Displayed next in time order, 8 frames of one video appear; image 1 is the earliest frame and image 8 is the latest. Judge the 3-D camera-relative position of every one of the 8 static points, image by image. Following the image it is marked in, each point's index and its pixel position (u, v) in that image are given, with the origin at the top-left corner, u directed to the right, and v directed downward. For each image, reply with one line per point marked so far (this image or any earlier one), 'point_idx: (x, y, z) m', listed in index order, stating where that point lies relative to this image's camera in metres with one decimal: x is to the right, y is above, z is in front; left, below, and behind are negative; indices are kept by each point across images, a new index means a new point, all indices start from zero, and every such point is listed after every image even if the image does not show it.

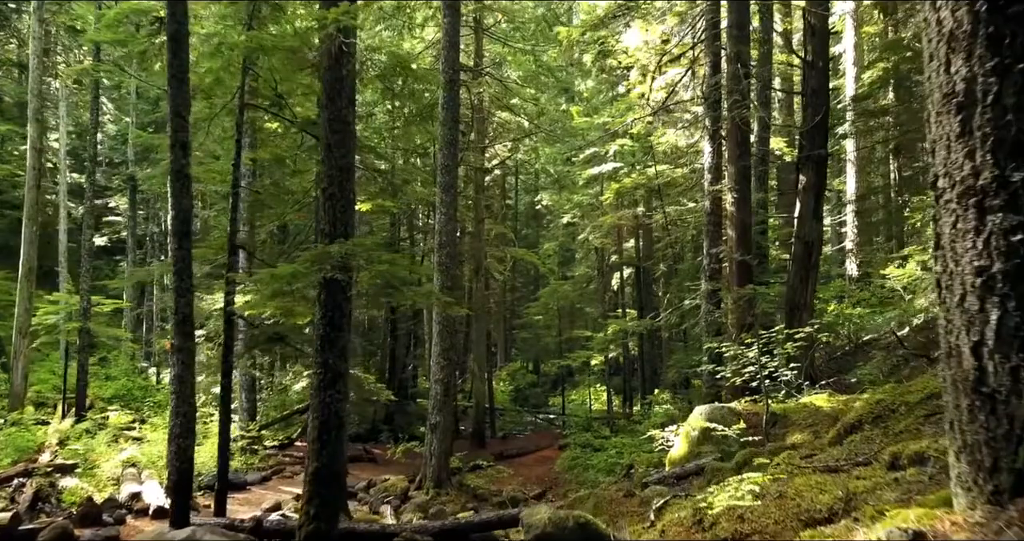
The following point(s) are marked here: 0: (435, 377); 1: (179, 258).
0: (-1.5, -2.1, +14.1) m
1: (-3.7, +0.1, +8.1) m
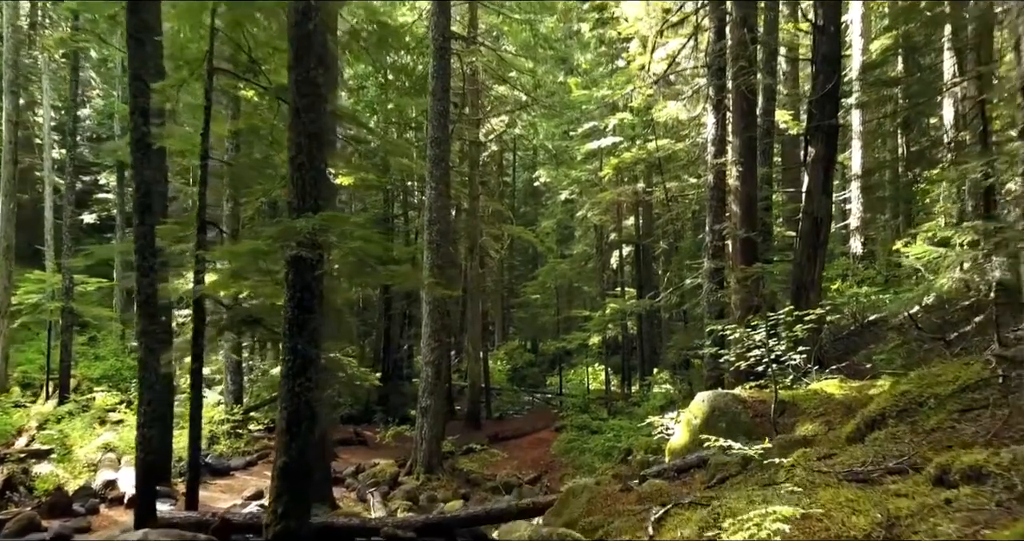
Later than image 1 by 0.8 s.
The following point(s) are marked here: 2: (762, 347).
0: (-1.6, -1.7, +13.6) m
1: (-3.8, +0.4, +7.5) m
2: (+2.9, -0.9, +8.4) m
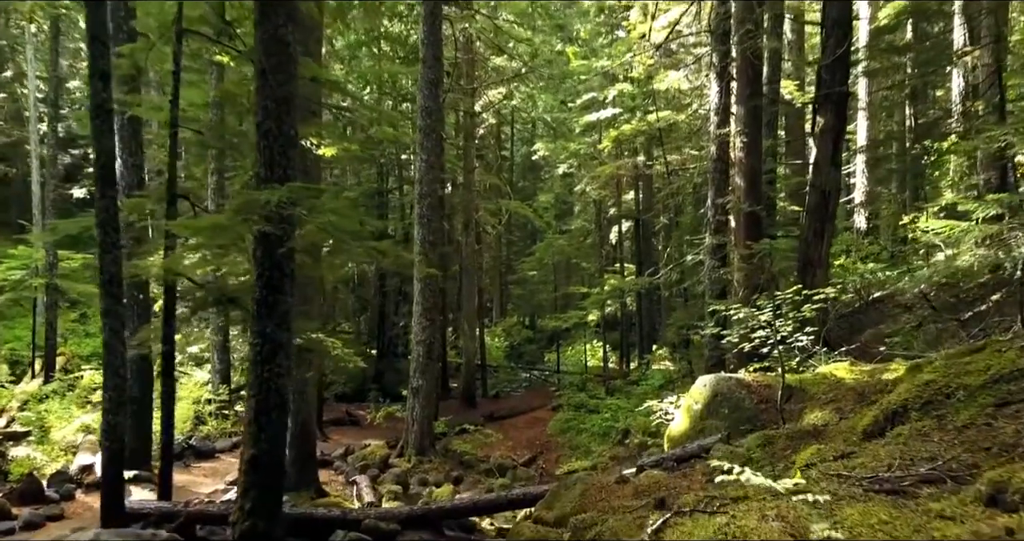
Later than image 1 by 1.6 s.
0: (-1.7, -1.2, +13.1) m
1: (-3.9, +0.6, +7.0) m
2: (+2.8, -0.6, +7.9) m
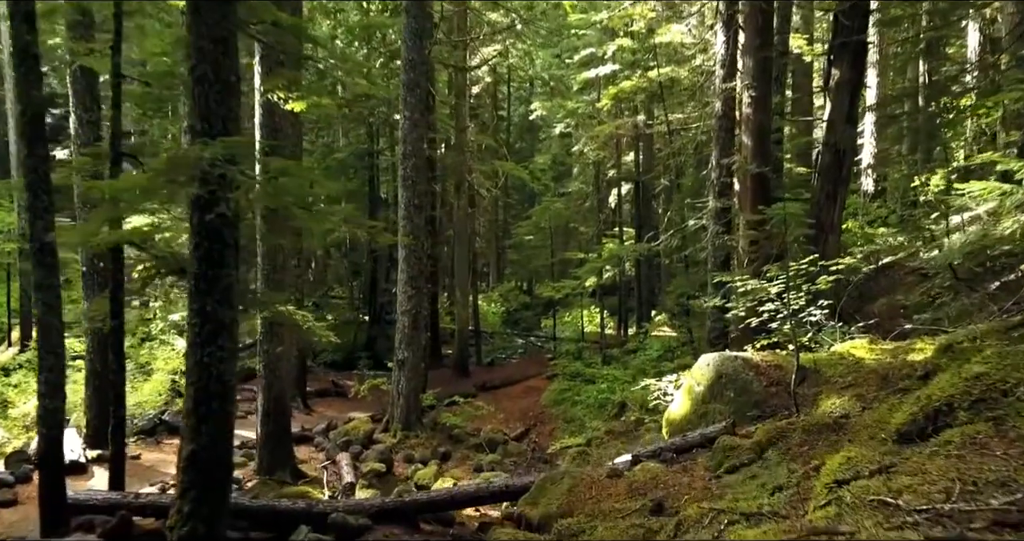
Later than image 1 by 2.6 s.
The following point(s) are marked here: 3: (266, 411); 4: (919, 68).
0: (-1.9, -0.7, +12.4) m
1: (-4.1, +0.9, +6.2) m
2: (+2.6, -0.3, +7.2) m
3: (-3.2, -1.8, +9.4) m
4: (+11.1, +5.5, +19.8) m
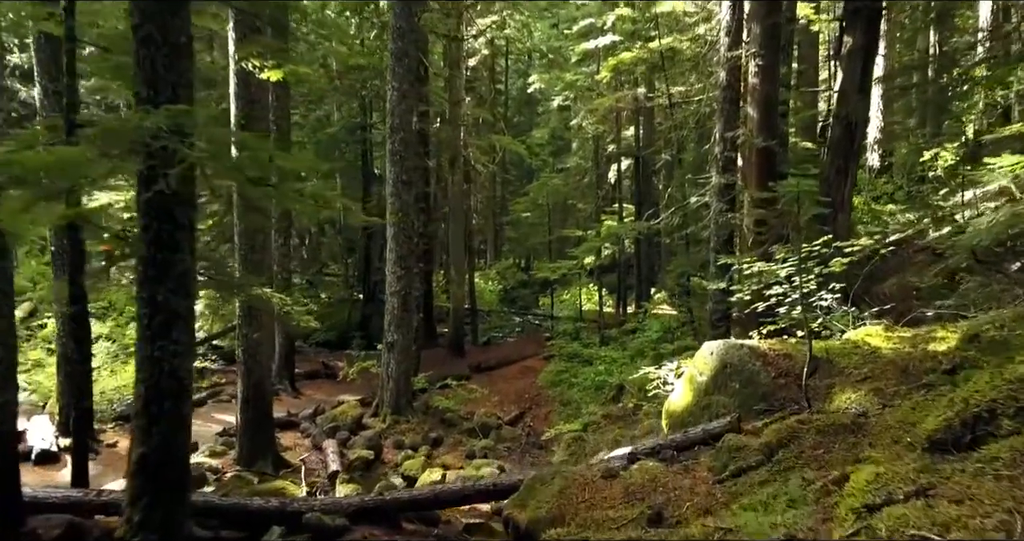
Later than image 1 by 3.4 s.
0: (-2.0, -0.3, +11.9) m
1: (-4.2, +1.0, +5.7) m
2: (+2.5, -0.1, +6.7) m
3: (-3.3, -1.6, +8.9) m
4: (+11.0, +6.1, +19.1) m
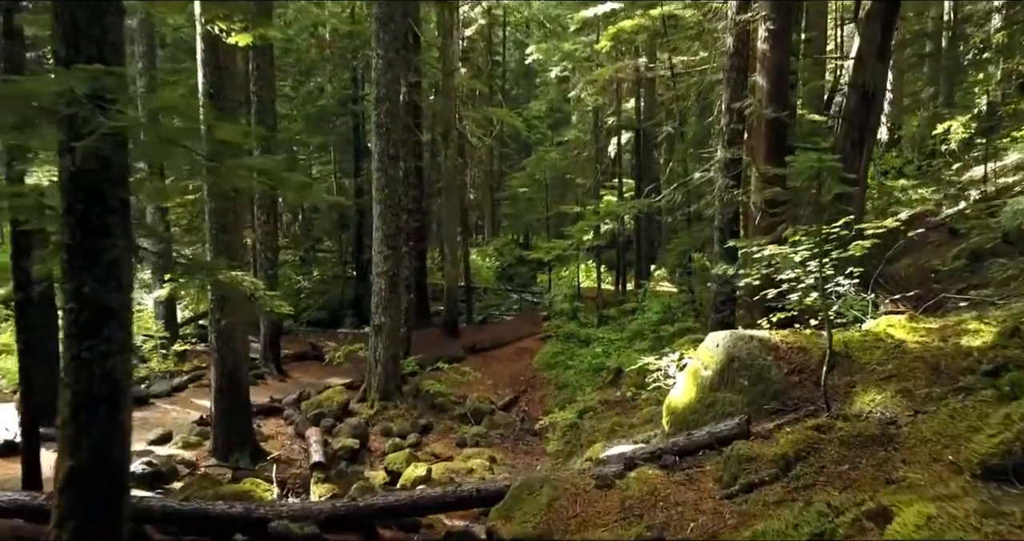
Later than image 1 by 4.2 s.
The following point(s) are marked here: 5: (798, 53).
0: (-2.1, 0.0, +11.4) m
1: (-4.3, +1.1, +5.1) m
2: (+2.4, 0.0, +6.1) m
3: (-3.4, -1.3, +8.4) m
4: (+10.9, +6.6, +18.3) m
5: (+5.5, +4.1, +13.9) m
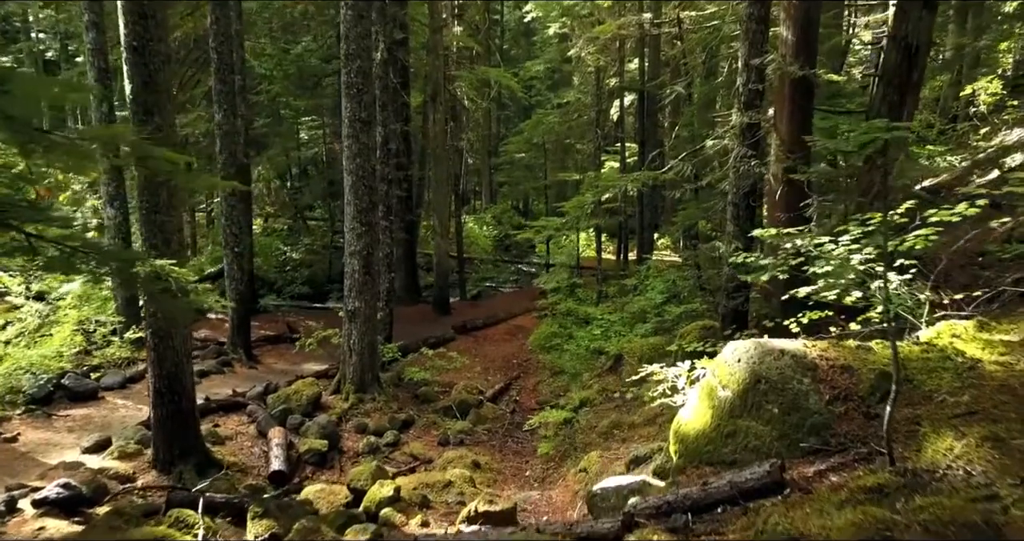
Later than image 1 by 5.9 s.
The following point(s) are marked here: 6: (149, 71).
0: (-2.2, +0.3, +10.2) m
1: (-4.5, +1.1, +3.9) m
2: (+2.2, 0.0, +5.0) m
3: (-3.5, -1.2, +7.3) m
4: (+10.7, +7.3, +16.8) m
5: (+5.3, +4.6, +12.5) m
6: (-3.4, +1.9, +6.9) m
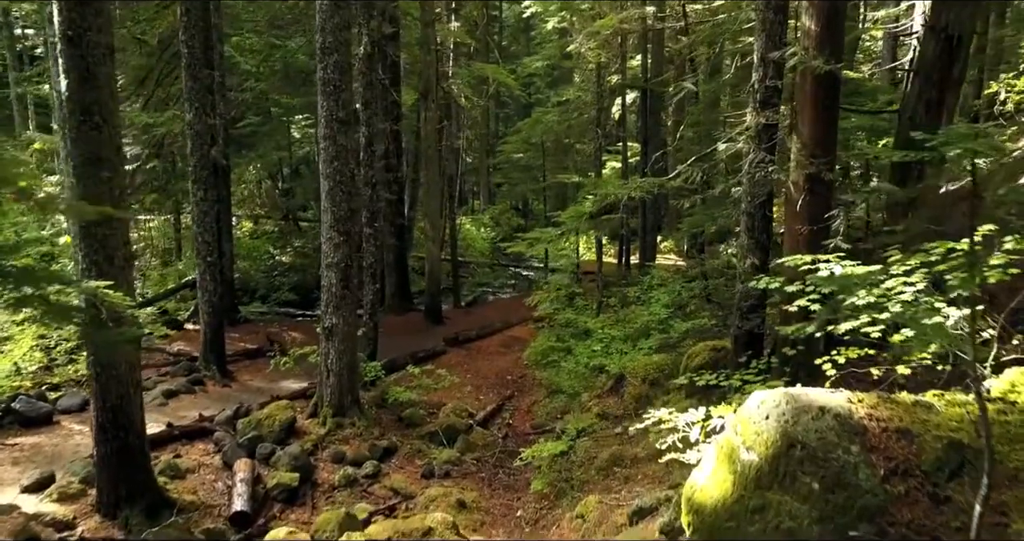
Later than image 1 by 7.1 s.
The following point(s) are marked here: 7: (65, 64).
0: (-2.3, +0.1, +9.4) m
1: (-4.6, +0.9, +3.1) m
2: (+2.1, -0.2, +4.1) m
3: (-3.7, -1.4, +6.5) m
4: (+10.6, +7.1, +15.9) m
5: (+5.2, +4.4, +11.7) m
6: (-3.5, +1.7, +6.1) m
7: (-3.7, +1.7, +6.0) m
